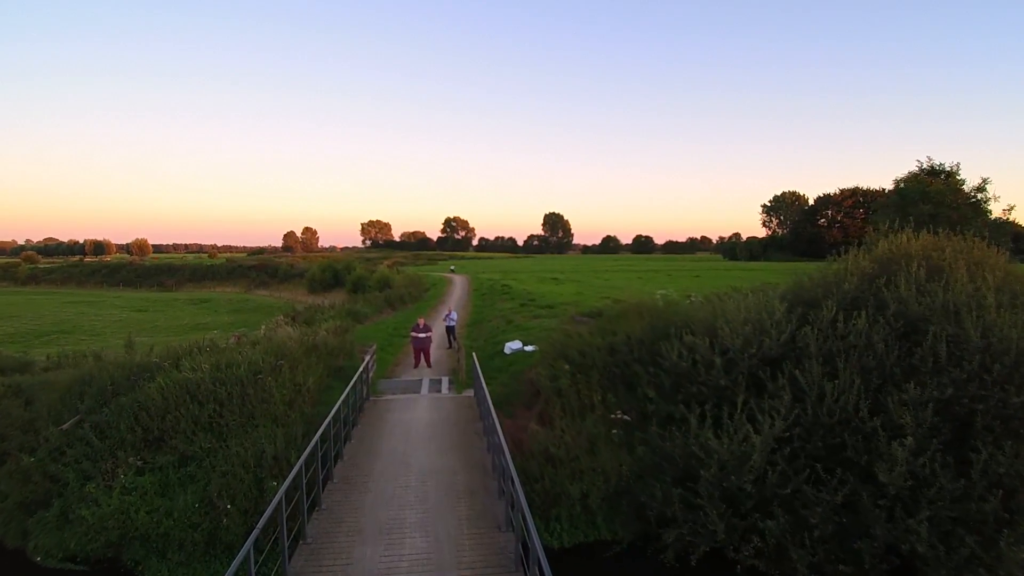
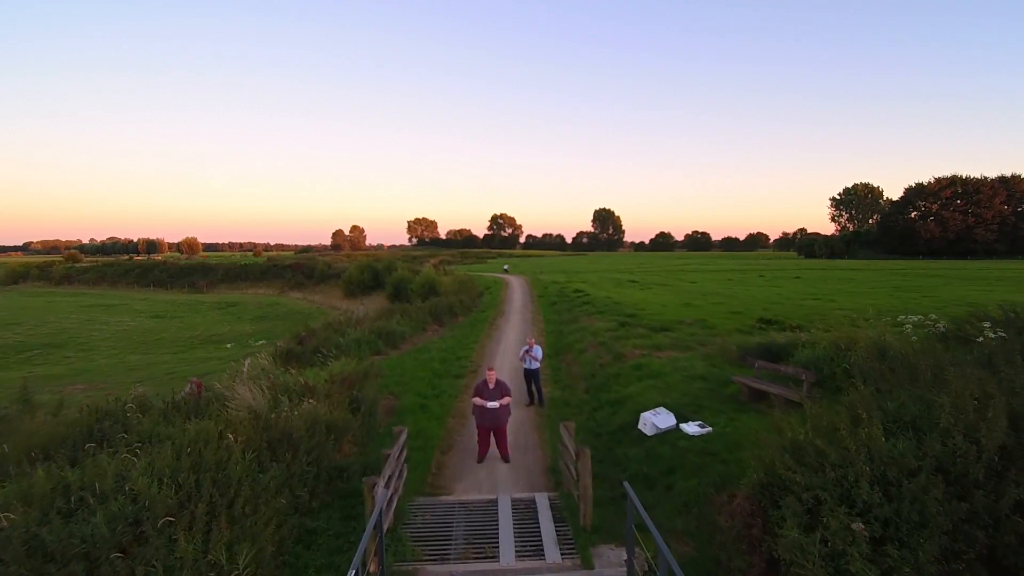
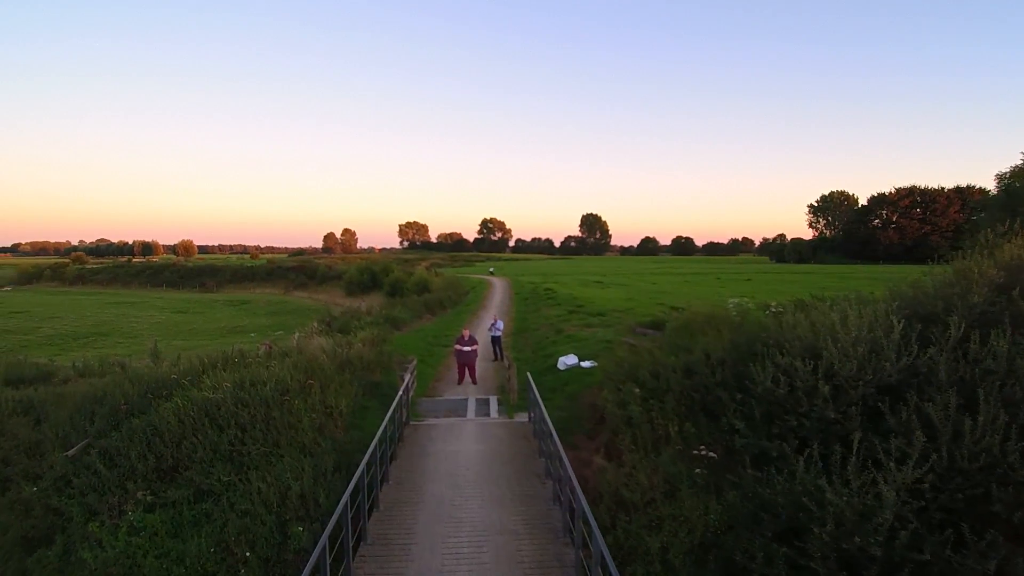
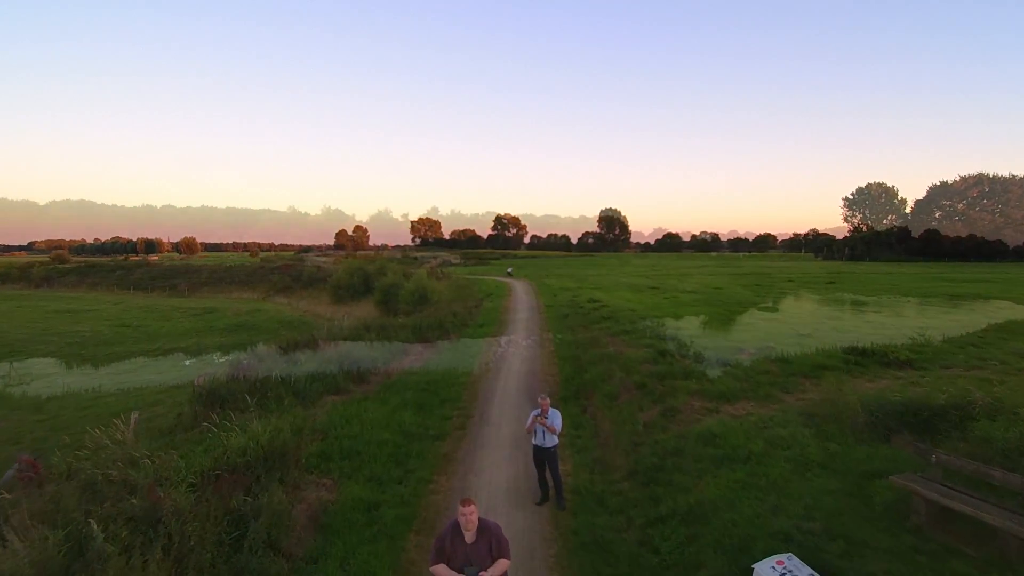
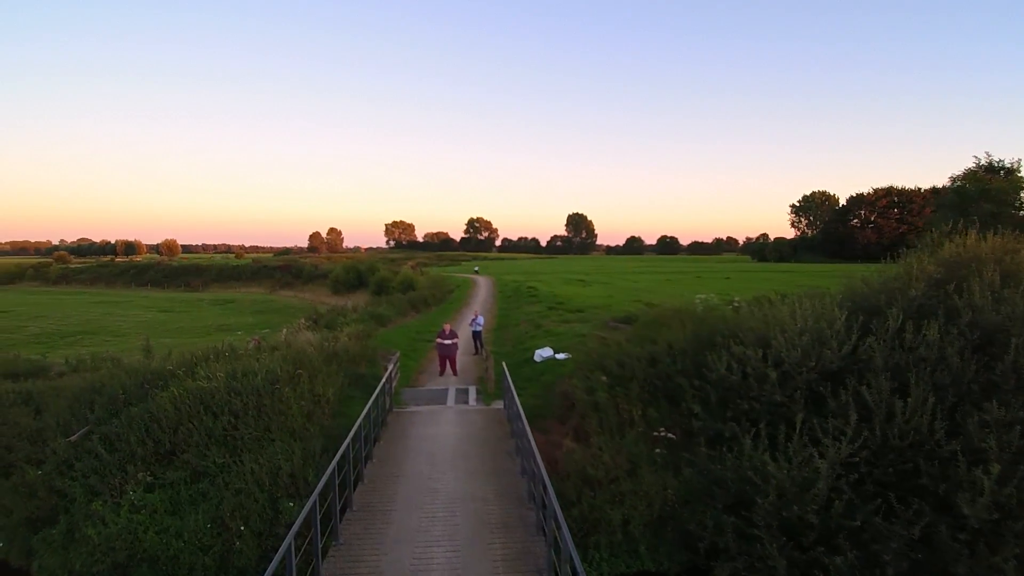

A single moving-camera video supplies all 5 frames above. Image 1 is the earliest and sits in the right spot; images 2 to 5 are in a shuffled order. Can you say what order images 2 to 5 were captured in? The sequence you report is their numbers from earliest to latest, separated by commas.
5, 3, 2, 4
